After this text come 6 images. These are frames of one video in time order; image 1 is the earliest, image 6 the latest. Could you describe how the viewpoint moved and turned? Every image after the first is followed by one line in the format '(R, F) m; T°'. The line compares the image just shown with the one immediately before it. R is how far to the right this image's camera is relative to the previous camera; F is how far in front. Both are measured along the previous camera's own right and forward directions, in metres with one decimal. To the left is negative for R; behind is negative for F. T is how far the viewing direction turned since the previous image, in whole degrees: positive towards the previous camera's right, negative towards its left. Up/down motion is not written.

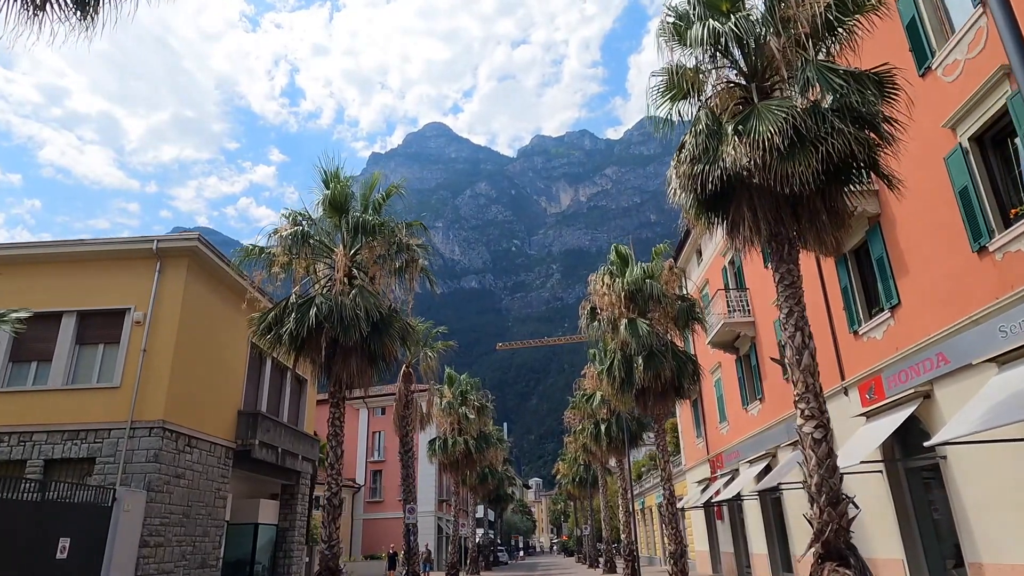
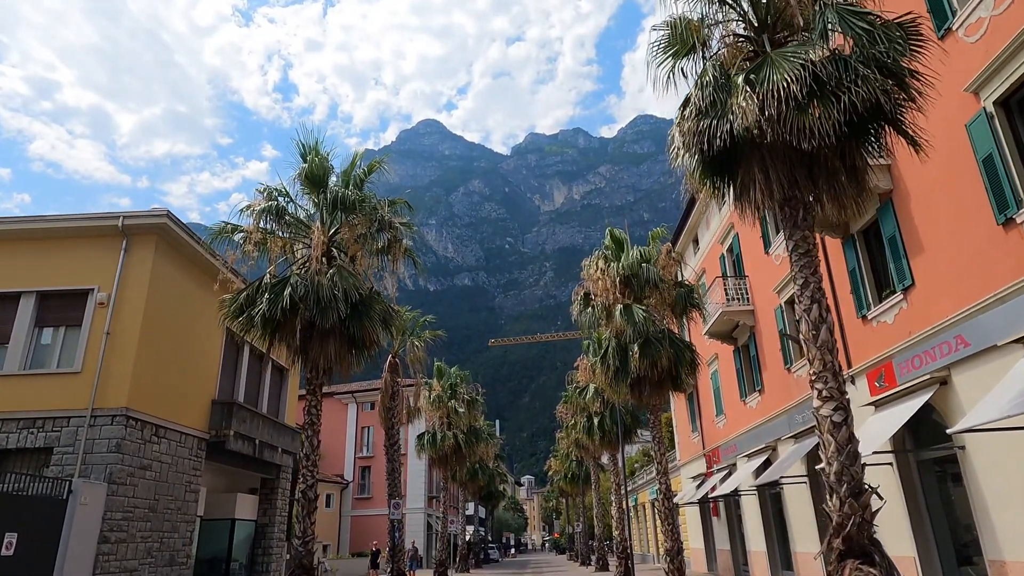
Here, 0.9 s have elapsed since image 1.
(+0.1, +0.8) m; +1°
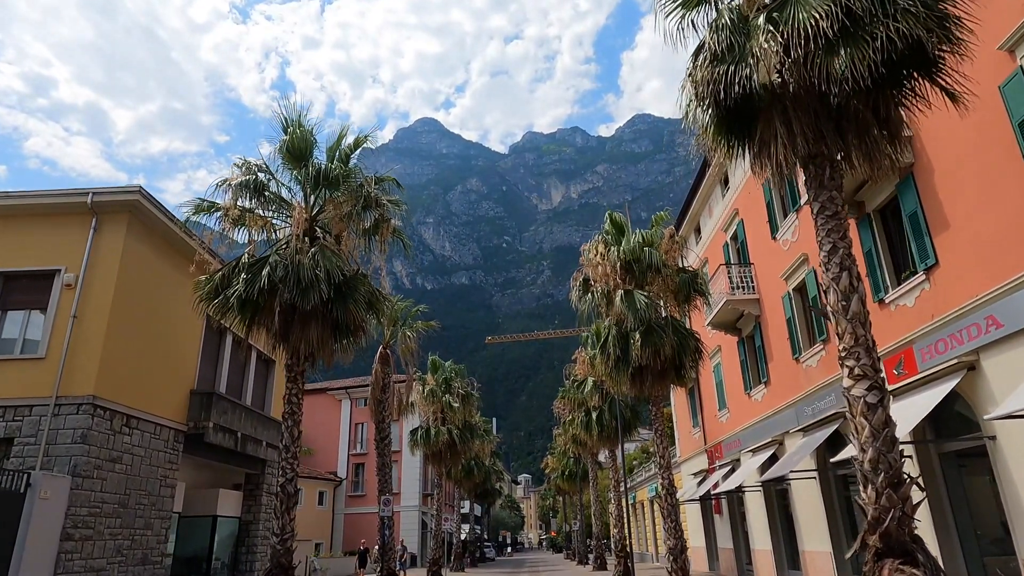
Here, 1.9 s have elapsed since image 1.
(+0.1, +0.8) m; 0°
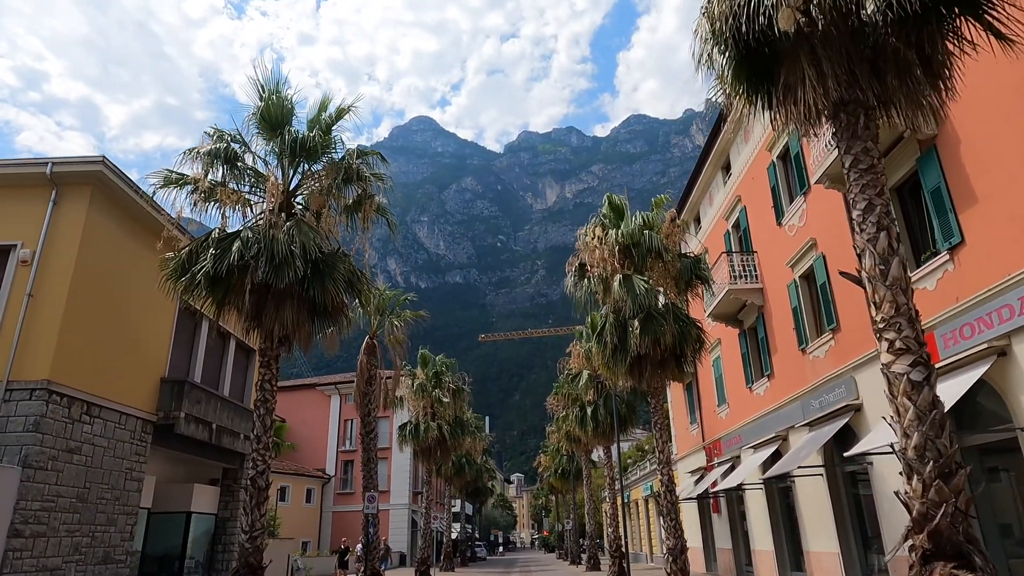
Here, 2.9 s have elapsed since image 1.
(+0.1, +0.8) m; +1°
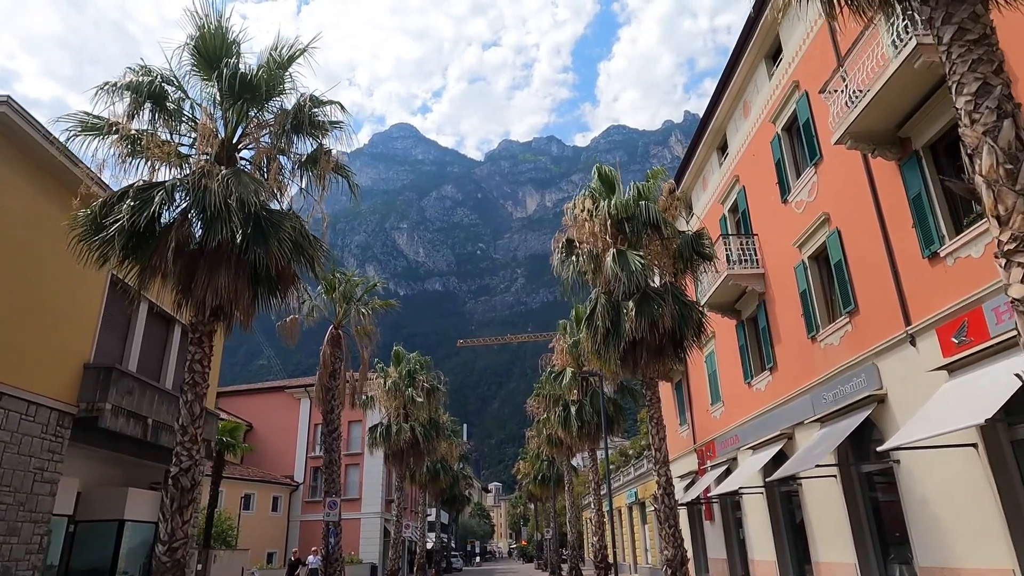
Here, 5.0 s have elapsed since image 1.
(0.0, +1.6) m; +2°
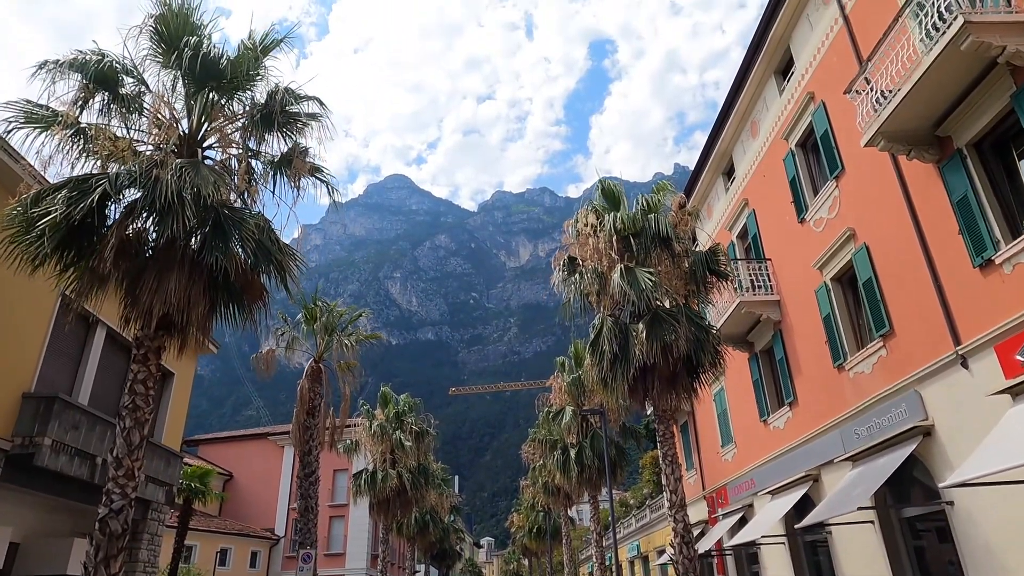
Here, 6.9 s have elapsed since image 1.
(-0.1, +1.2) m; +1°
